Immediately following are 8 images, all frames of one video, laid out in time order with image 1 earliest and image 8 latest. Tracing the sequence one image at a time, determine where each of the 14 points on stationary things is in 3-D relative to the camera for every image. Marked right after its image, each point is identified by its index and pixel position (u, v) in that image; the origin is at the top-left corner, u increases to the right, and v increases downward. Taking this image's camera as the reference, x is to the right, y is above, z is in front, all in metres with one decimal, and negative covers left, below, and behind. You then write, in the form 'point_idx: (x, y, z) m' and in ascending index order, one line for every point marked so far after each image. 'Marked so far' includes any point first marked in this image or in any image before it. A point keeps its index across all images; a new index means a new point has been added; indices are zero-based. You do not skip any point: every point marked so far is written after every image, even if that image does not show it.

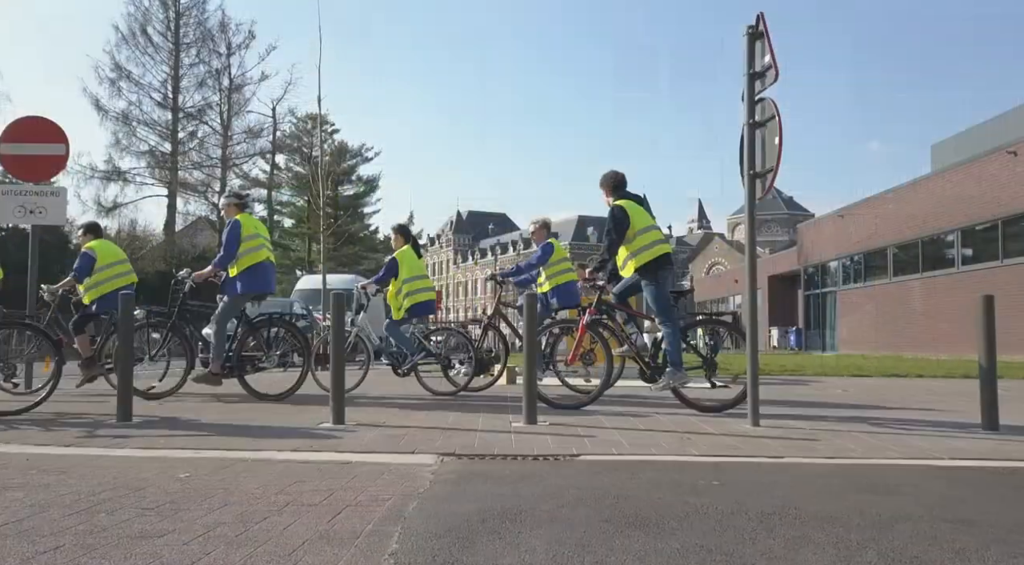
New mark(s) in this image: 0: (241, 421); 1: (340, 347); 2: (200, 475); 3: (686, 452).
0: (-2.7, -1.4, +8.7) m
1: (-1.7, -0.6, +8.8) m
2: (-2.0, -1.2, +5.7) m
3: (+1.4, -1.4, +7.0) m
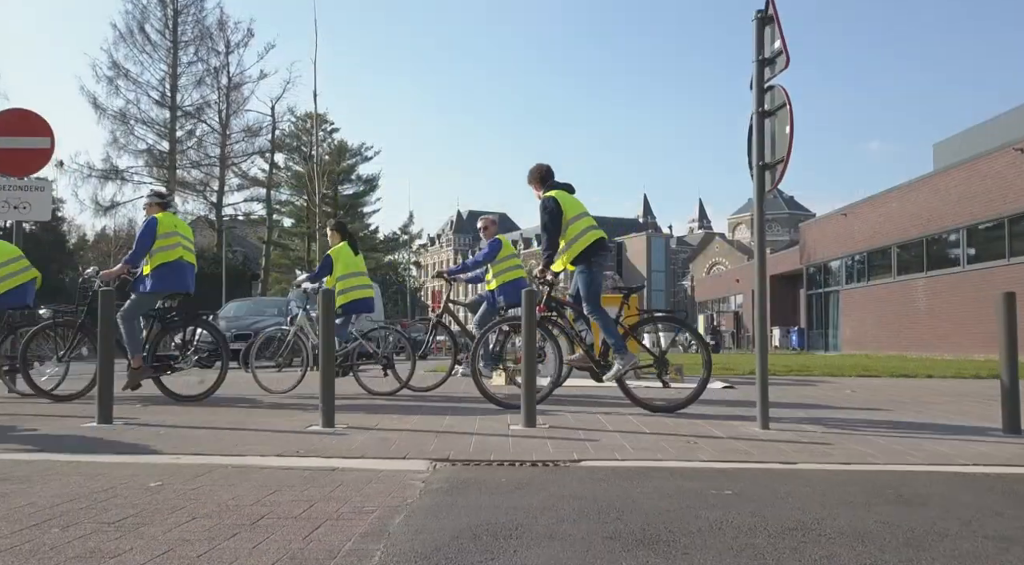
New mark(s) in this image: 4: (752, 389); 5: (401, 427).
0: (-2.7, -1.3, +8.3) m
1: (-1.8, -0.6, +8.4) m
2: (-2.0, -1.2, +5.3) m
3: (+1.4, -1.3, +6.7) m
4: (+3.4, -1.5, +12.7) m
5: (-1.0, -1.4, +8.3) m
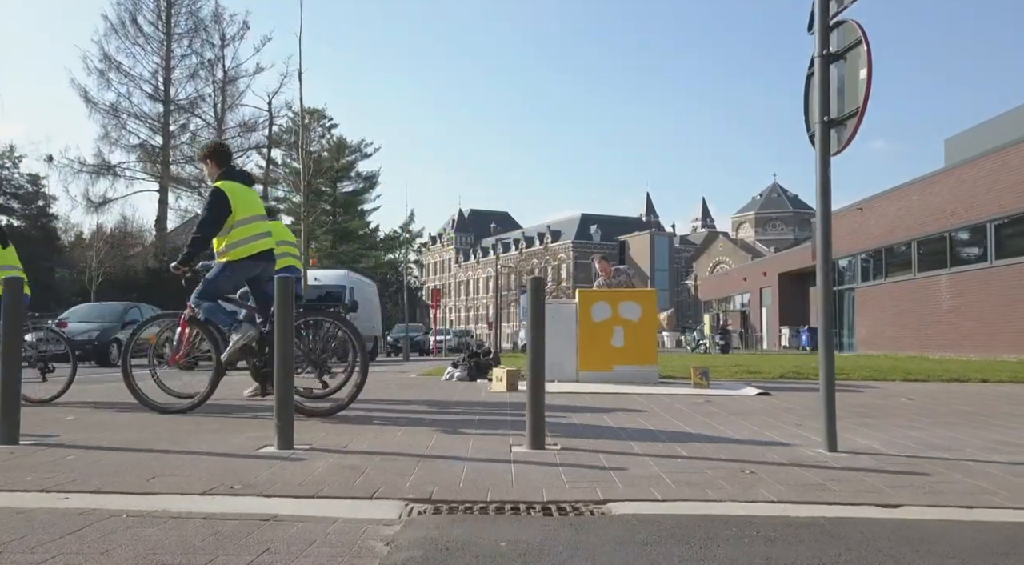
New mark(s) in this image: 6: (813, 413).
0: (-2.7, -1.2, +6.6) m
1: (-1.7, -0.5, +6.8) m
2: (-2.0, -1.1, +3.6) m
3: (+1.4, -1.2, +5.0) m
4: (+3.5, -1.4, +11.0) m
5: (-1.0, -1.2, +6.6) m
6: (+3.1, -1.4, +9.1) m
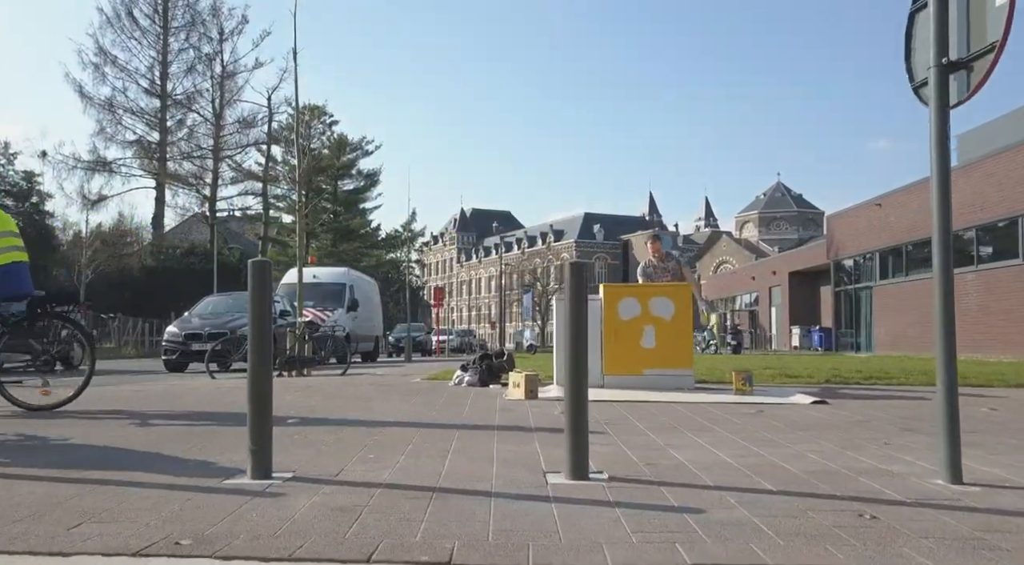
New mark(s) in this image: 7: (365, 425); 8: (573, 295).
0: (-2.5, -1.1, +5.2) m
1: (-1.5, -0.4, +5.4) m
2: (-1.8, -1.0, +2.2) m
3: (+1.6, -1.1, +3.6) m
4: (+3.7, -1.3, +9.6) m
5: (-0.8, -1.2, +5.2) m
6: (+3.3, -1.3, +7.7) m
7: (-1.4, -1.3, +7.9) m
8: (+0.4, 0.0, +5.4) m
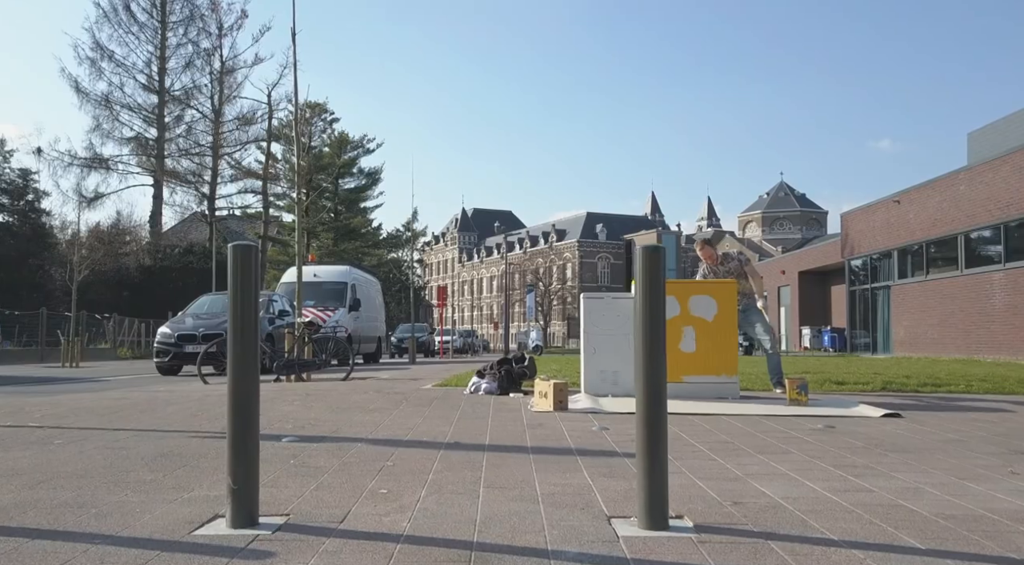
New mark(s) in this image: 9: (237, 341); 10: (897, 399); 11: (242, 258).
0: (-2.2, -1.1, +4.0) m
1: (-1.3, -0.4, +4.2) m
2: (-1.6, -1.0, +1.0) m
3: (+1.9, -1.1, +2.4) m
4: (+3.9, -1.3, +8.4) m
5: (-0.5, -1.1, +4.0) m
6: (+3.6, -1.2, +6.4) m
7: (-1.1, -1.2, +6.7) m
8: (+0.6, 0.0, +4.1) m
9: (-1.3, -0.2, +4.2) m
10: (+4.5, -1.4, +10.2) m
11: (-1.3, +0.1, +4.2) m
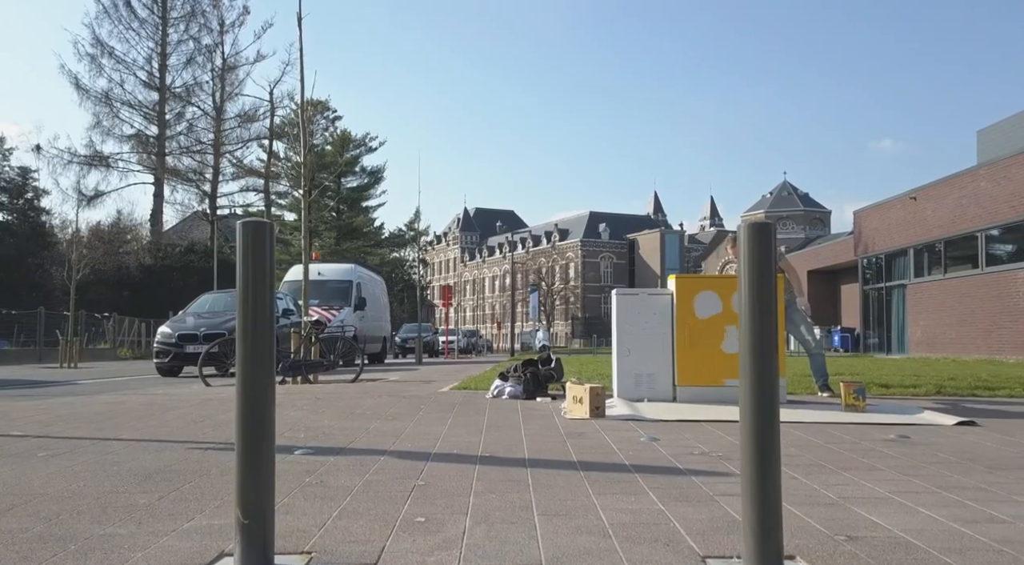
0: (-1.9, -1.0, +3.2) m
1: (-1.0, -0.3, +3.4) m
2: (-1.3, -0.9, +0.2) m
3: (+2.2, -1.0, +1.6) m
4: (+4.2, -1.2, +7.6) m
5: (-0.2, -1.1, +3.2) m
6: (+3.9, -1.2, +5.6) m
7: (-0.8, -1.2, +5.9) m
8: (+0.9, +0.1, +3.3) m
9: (-1.0, -0.2, +3.4) m
10: (+4.8, -1.3, +9.4) m
11: (-1.0, +0.2, +3.4) m
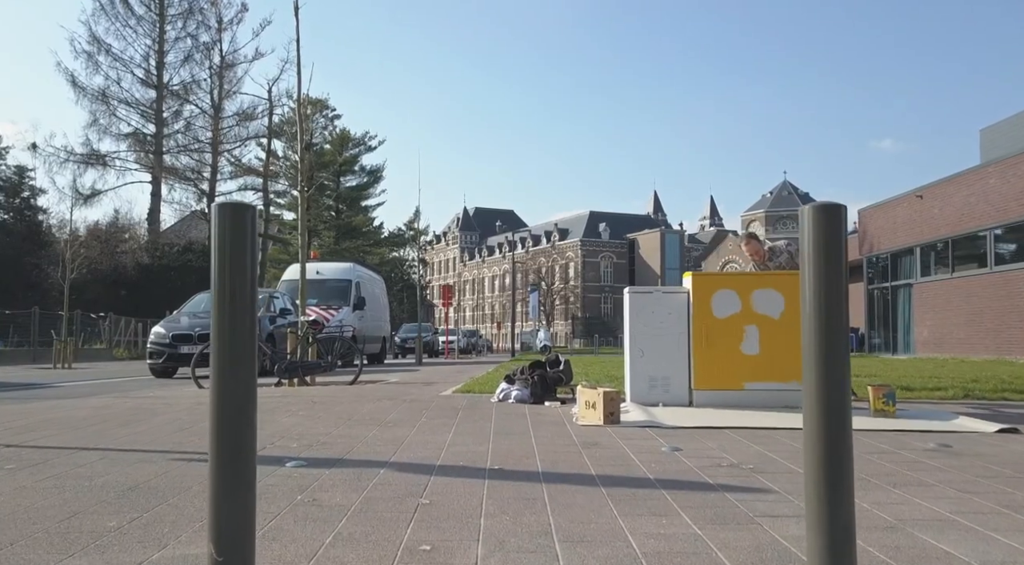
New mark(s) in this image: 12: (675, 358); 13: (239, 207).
0: (-1.8, -1.0, +2.7) m
1: (-0.9, -0.3, +2.8) m
2: (-1.2, -0.9, -0.3) m
3: (+2.2, -1.0, +1.0) m
4: (+4.3, -1.2, +7.1) m
5: (-0.2, -1.0, +2.7) m
6: (+4.0, -1.1, +5.1) m
7: (-0.7, -1.2, +5.4) m
8: (+1.0, +0.1, +2.8) m
9: (-0.9, -0.2, +2.9) m
10: (+4.8, -1.3, +8.9) m
11: (-0.9, +0.2, +2.9) m
12: (+1.7, -0.8, +9.1) m
13: (-0.9, +0.2, +2.9) m
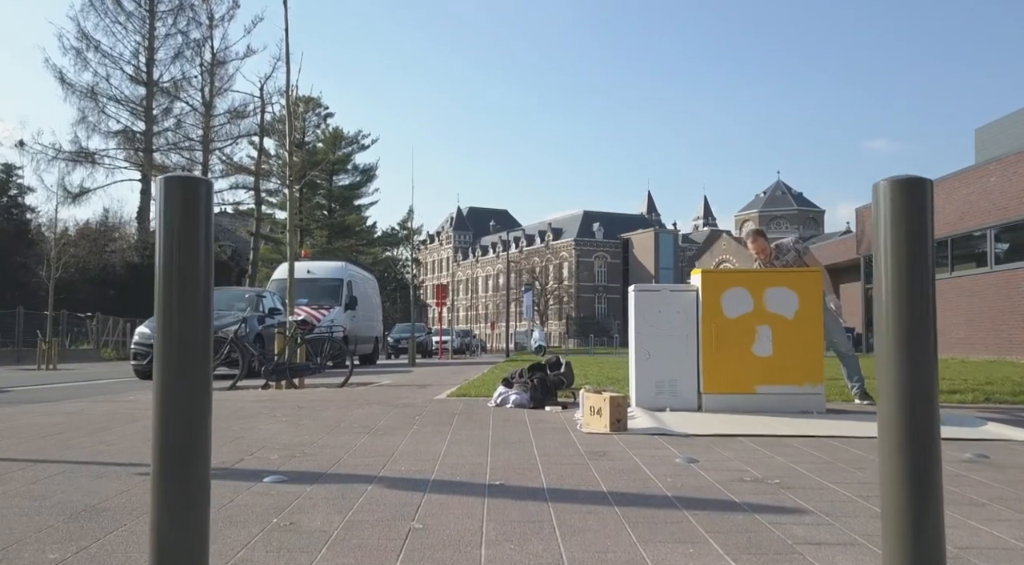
0: (-1.8, -1.0, +2.1) m
1: (-0.9, -0.3, +2.3) m
2: (-1.1, -0.9, -0.9) m
3: (+2.3, -1.0, +0.5) m
4: (+4.3, -1.2, +6.6) m
5: (-0.1, -1.0, +2.1) m
6: (+4.0, -1.1, +4.6) m
7: (-0.7, -1.1, +4.8) m
8: (+1.0, +0.1, +2.3) m
9: (-0.9, -0.1, +2.3) m
10: (+4.8, -1.3, +8.4) m
11: (-0.9, +0.2, +2.4) m
12: (+1.7, -0.8, +8.6) m
13: (-0.9, +0.3, +2.4) m
